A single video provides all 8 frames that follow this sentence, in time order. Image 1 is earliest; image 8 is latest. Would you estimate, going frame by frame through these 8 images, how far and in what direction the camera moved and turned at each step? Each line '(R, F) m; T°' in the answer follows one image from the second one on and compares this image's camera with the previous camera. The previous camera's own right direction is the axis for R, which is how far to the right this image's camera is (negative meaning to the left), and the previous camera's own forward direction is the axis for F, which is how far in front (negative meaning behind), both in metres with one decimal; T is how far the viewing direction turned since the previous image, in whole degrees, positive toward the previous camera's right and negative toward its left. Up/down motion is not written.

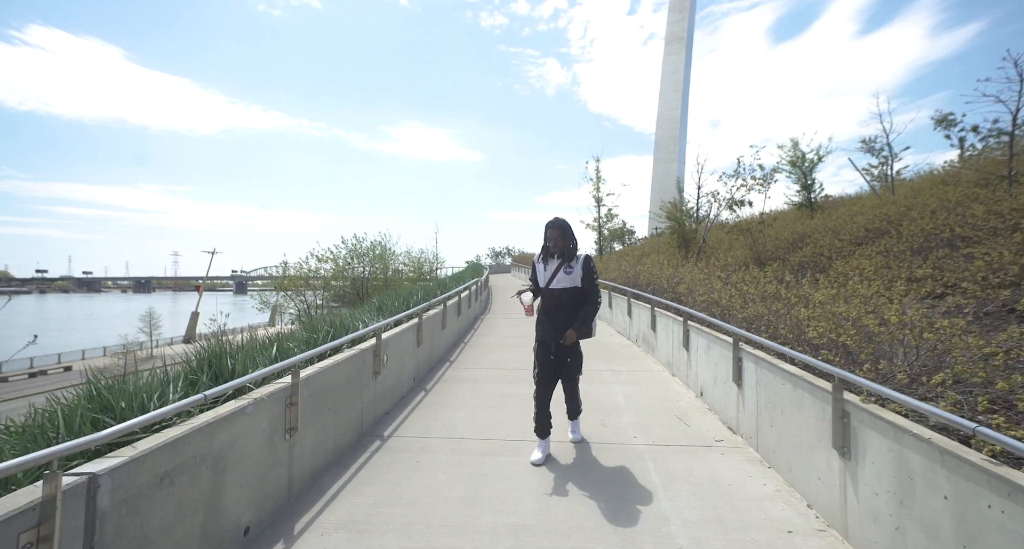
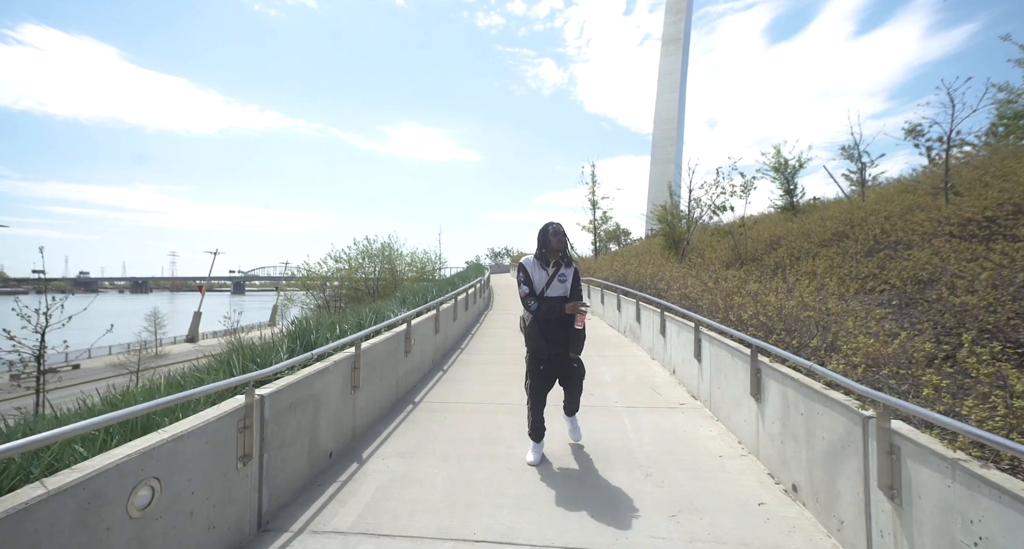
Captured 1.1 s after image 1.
(-0.1, -1.3) m; 0°
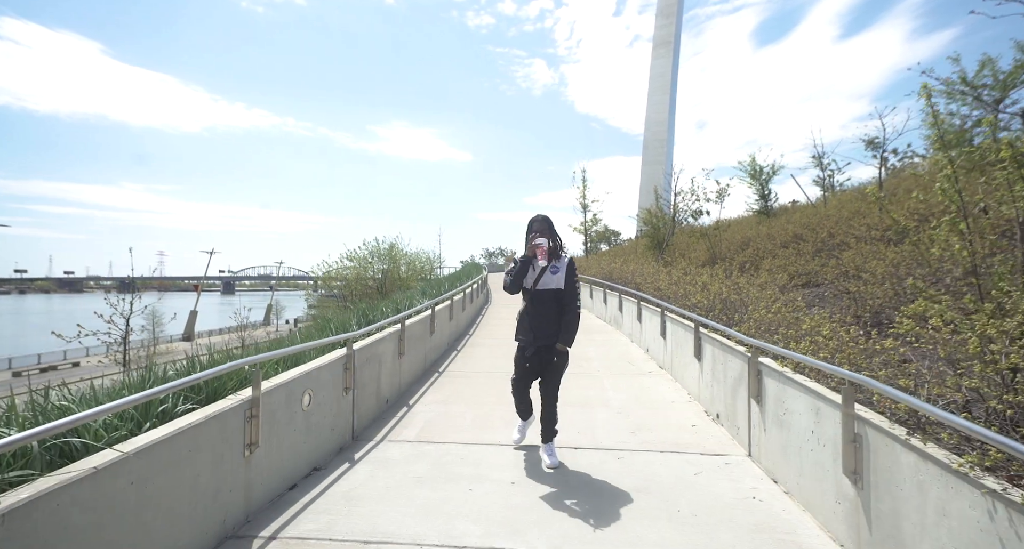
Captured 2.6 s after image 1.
(-0.2, -1.6) m; +1°
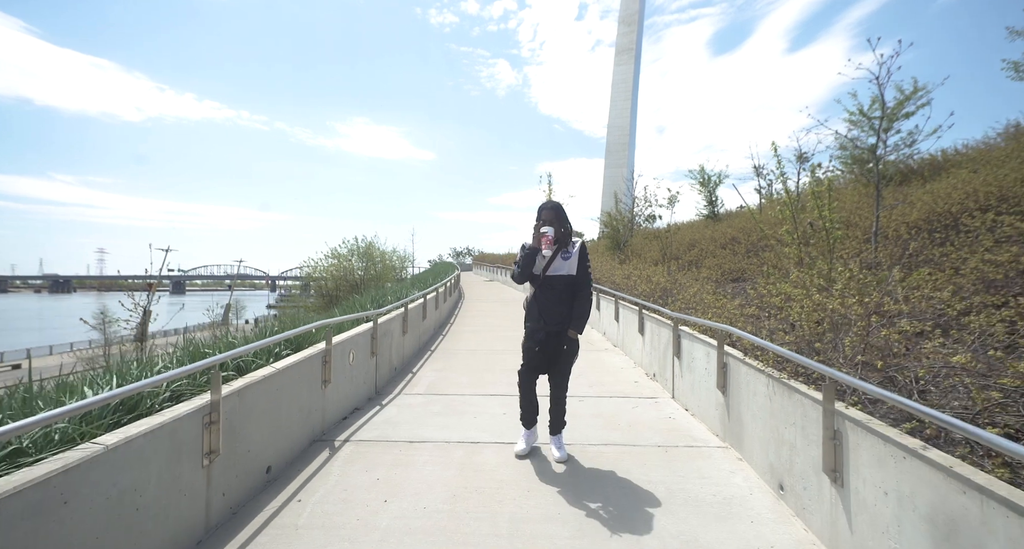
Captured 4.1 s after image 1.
(-0.3, -1.5) m; +4°
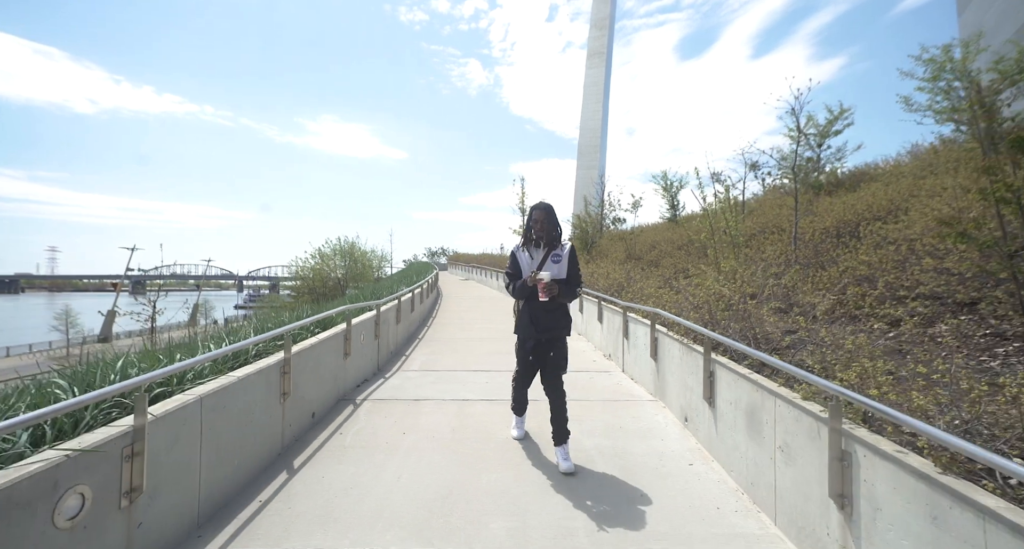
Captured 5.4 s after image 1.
(-0.1, -1.3) m; +3°
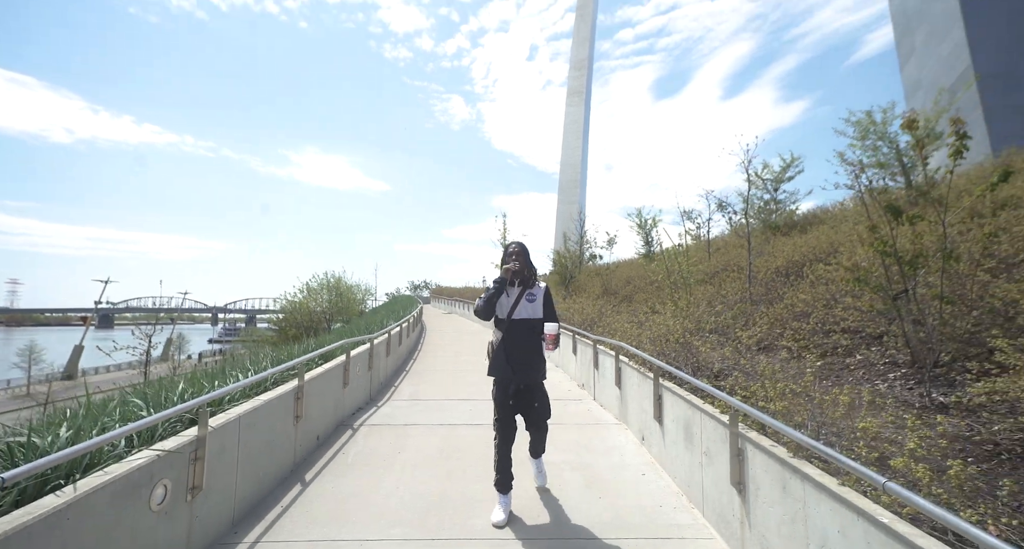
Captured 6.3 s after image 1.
(0.0, -0.8) m; +2°
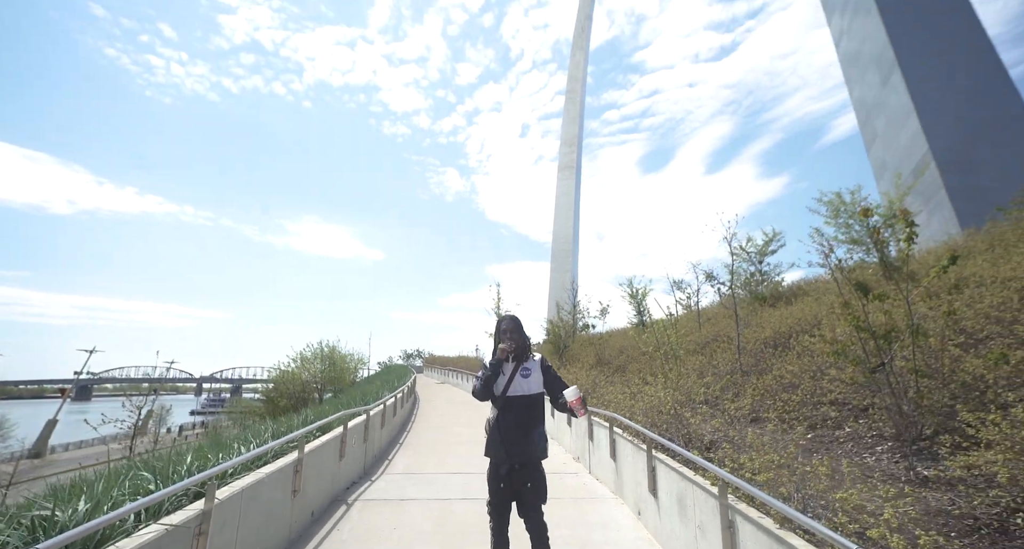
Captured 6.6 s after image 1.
(0.0, -0.3) m; +1°
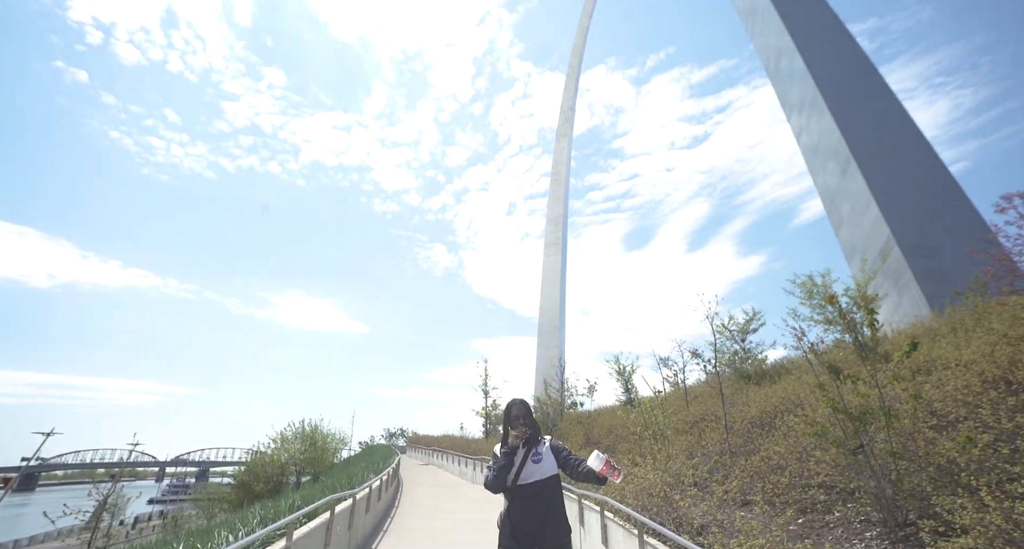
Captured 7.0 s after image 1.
(-0.1, -0.3) m; +1°
